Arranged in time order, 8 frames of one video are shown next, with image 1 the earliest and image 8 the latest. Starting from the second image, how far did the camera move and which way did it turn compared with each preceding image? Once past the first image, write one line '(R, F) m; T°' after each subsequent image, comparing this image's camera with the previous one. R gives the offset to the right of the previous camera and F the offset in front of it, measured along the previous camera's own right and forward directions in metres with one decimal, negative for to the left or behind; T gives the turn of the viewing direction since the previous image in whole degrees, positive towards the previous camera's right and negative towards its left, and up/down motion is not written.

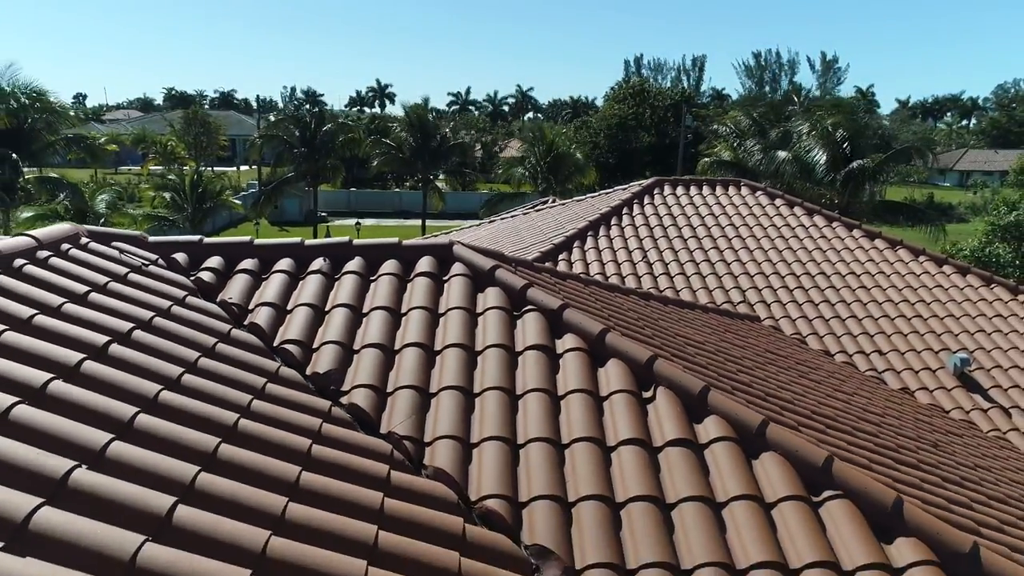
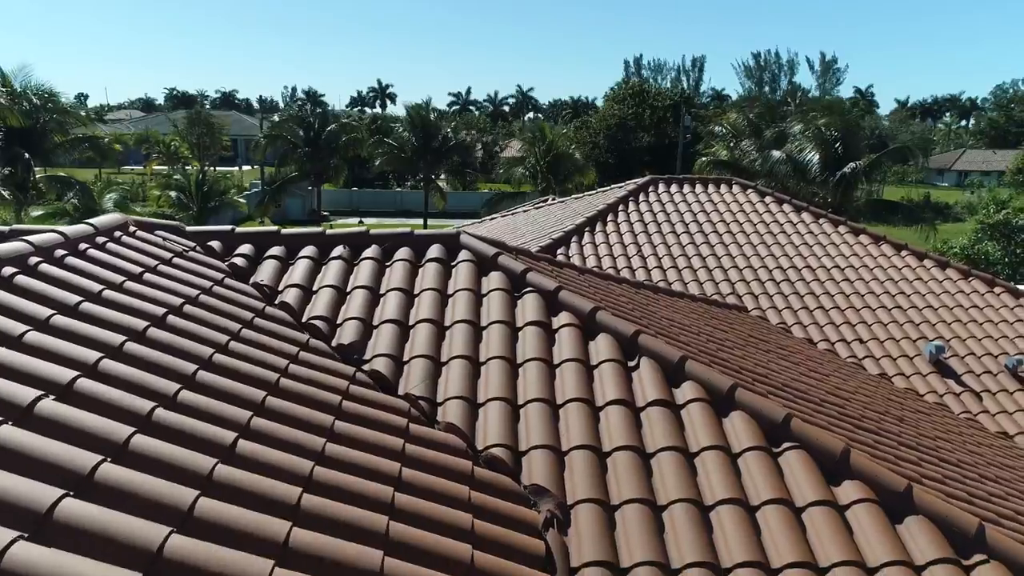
(-0.3, -0.2) m; 0°
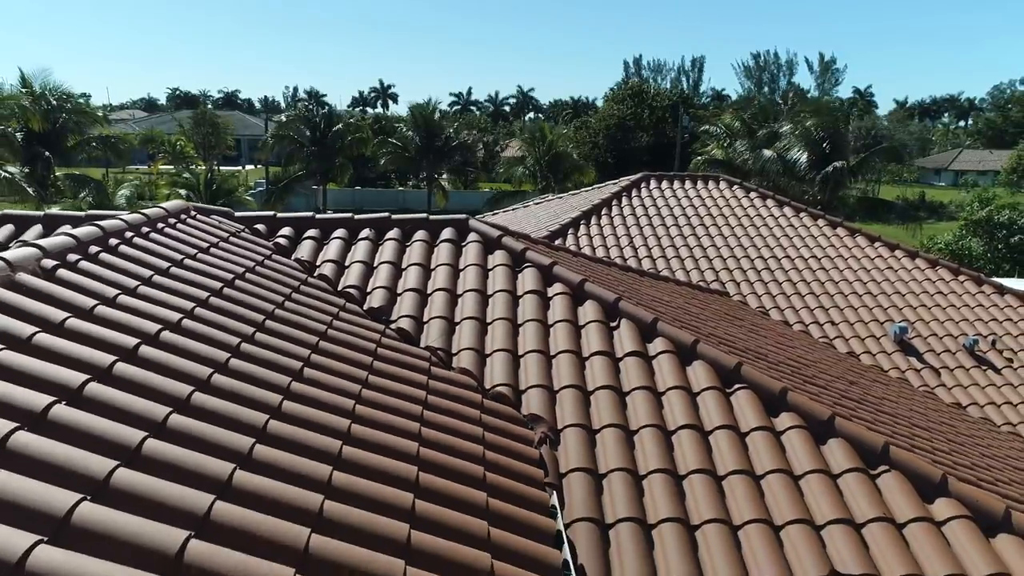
(0.0, -0.9) m; 0°
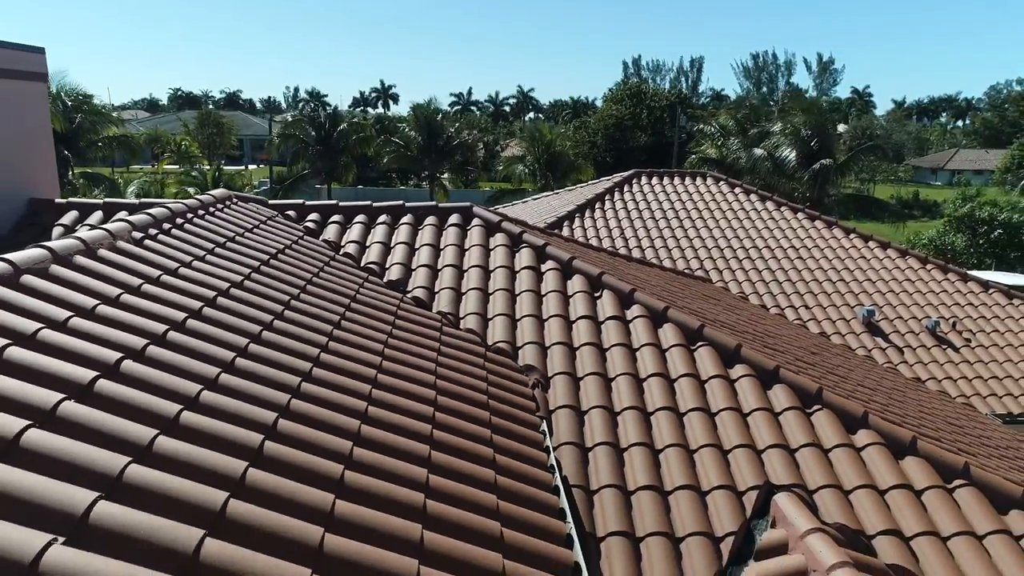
(0.0, -0.9) m; 0°
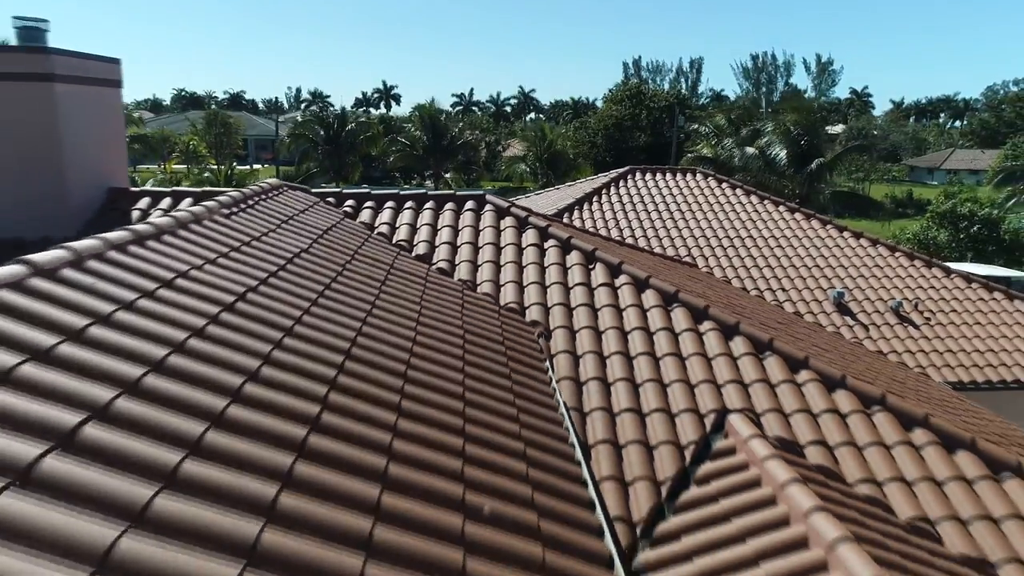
(-0.1, -1.2) m; 0°
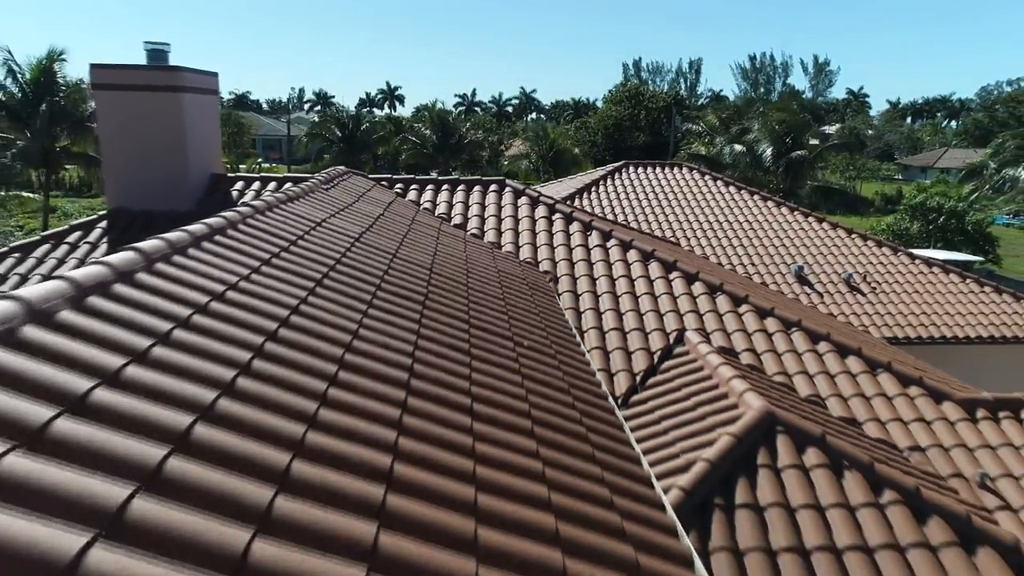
(-0.2, -2.3) m; 0°
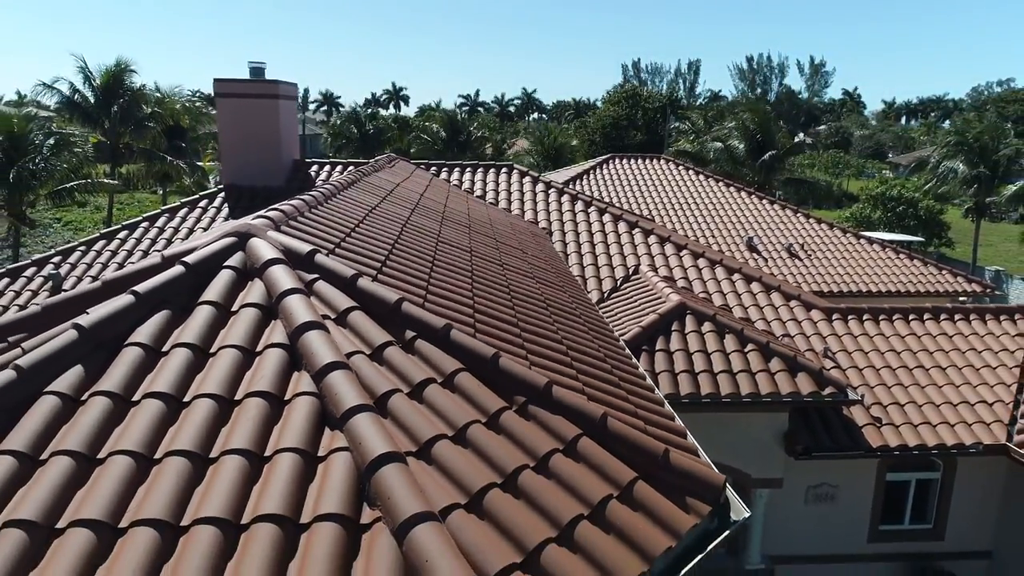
(-0.1, -3.6) m; 0°
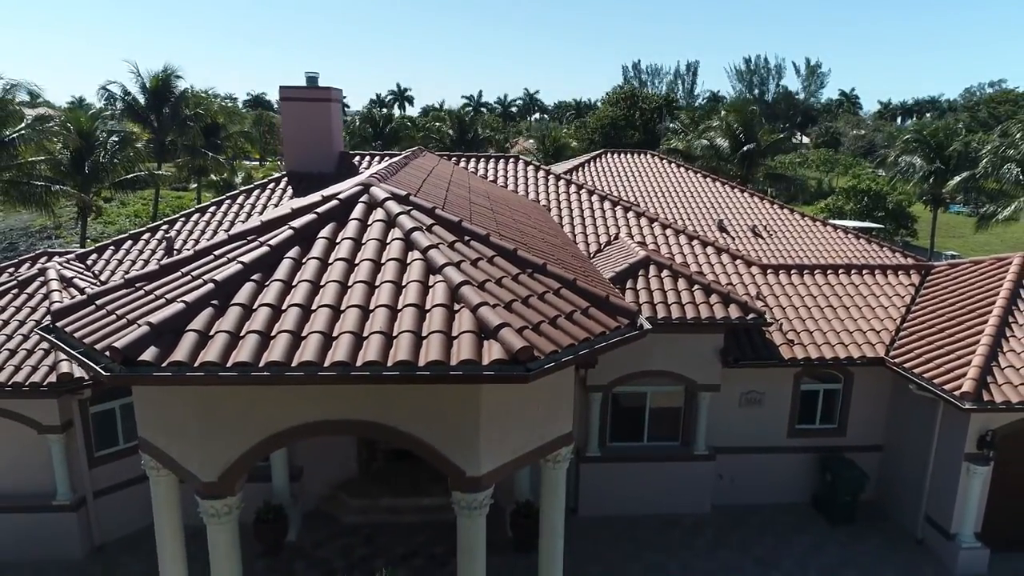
(-0.1, -3.2) m; 0°
